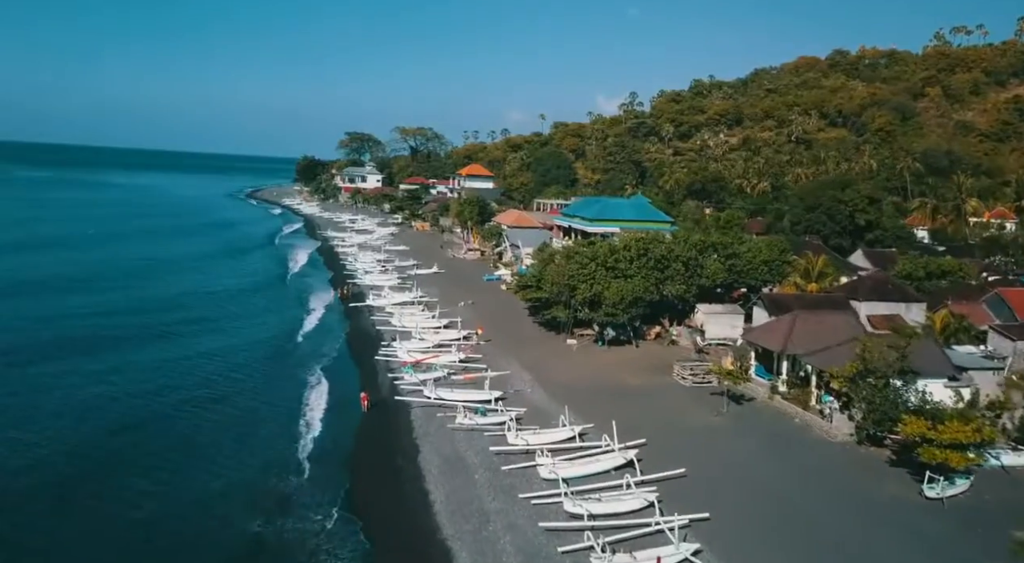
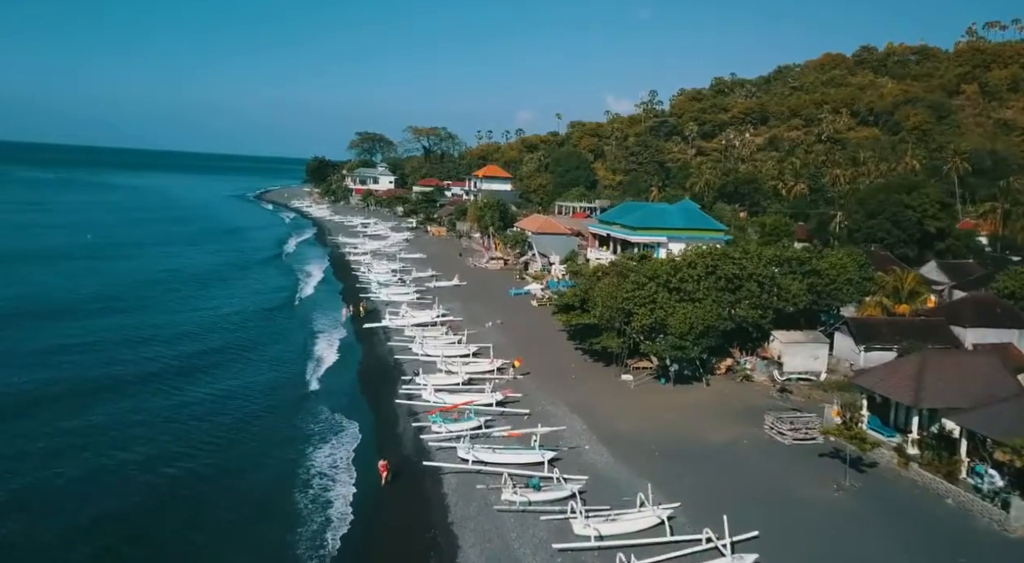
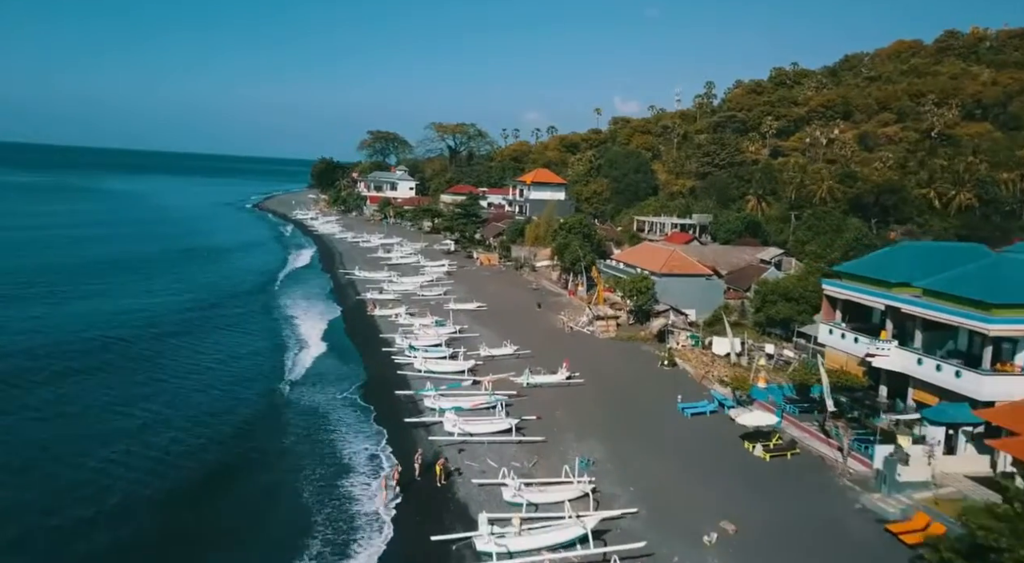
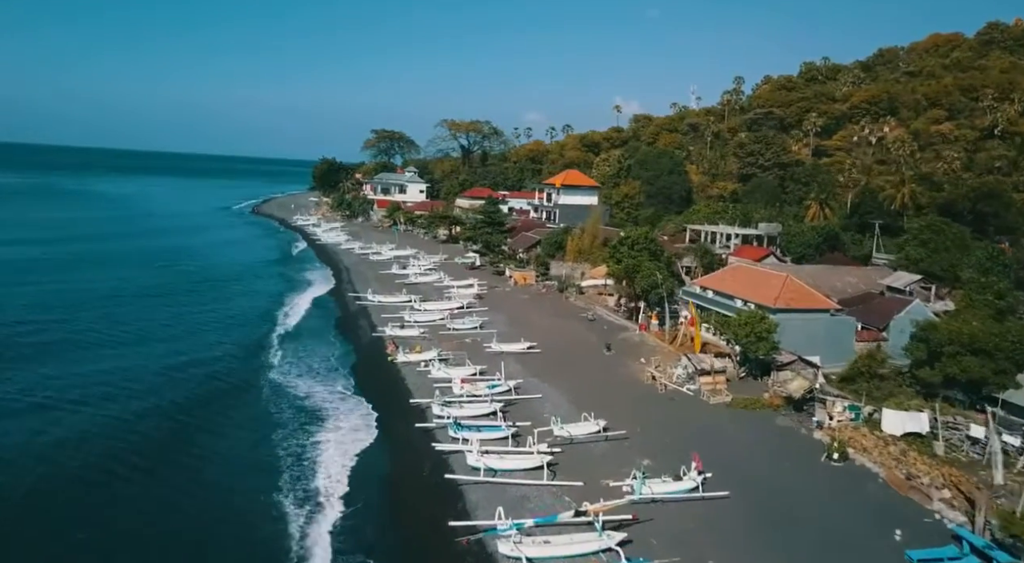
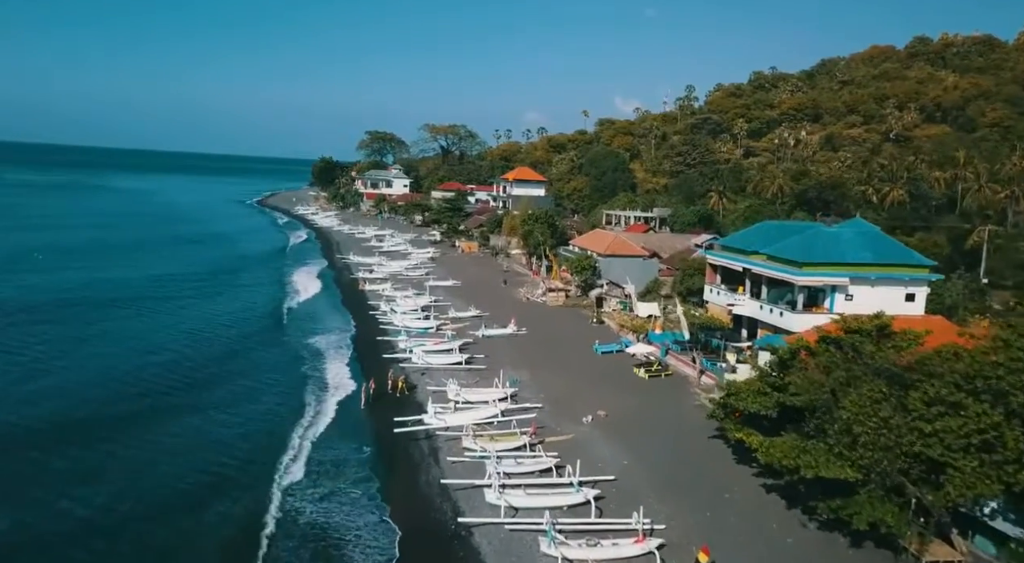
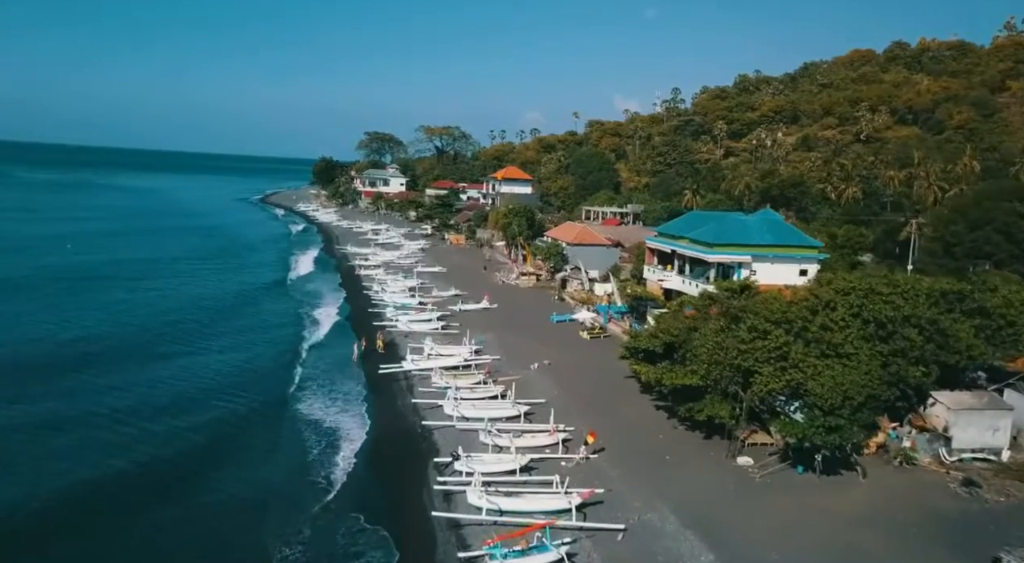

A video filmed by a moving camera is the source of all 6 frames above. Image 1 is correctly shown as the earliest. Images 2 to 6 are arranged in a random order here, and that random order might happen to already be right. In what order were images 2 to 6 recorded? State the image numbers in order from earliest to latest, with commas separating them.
2, 6, 5, 3, 4
